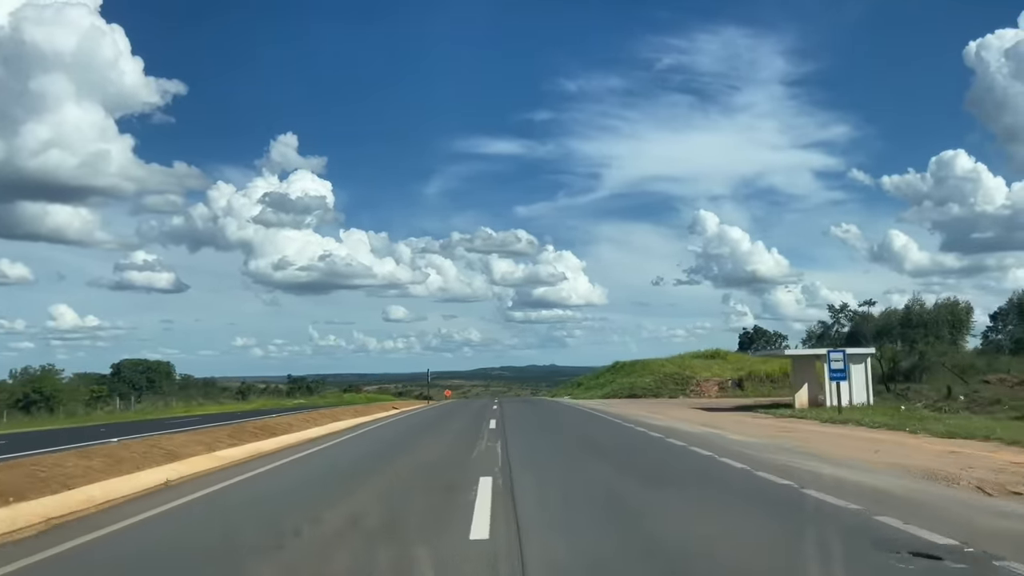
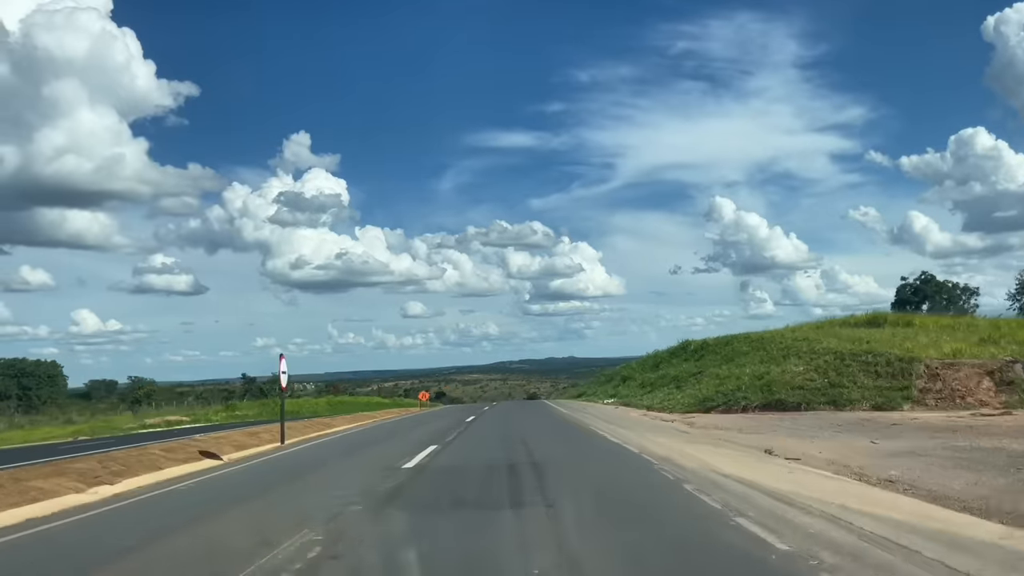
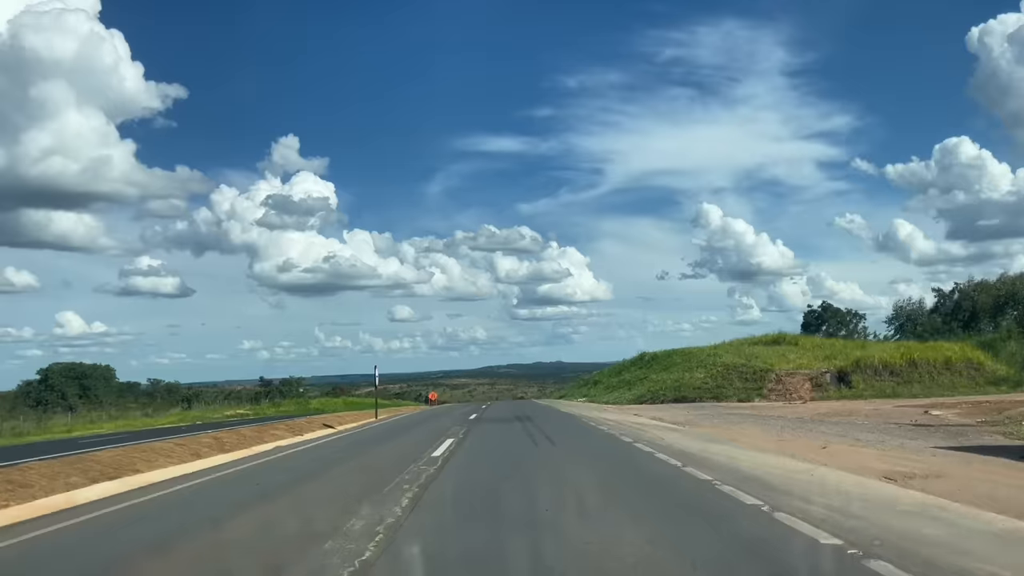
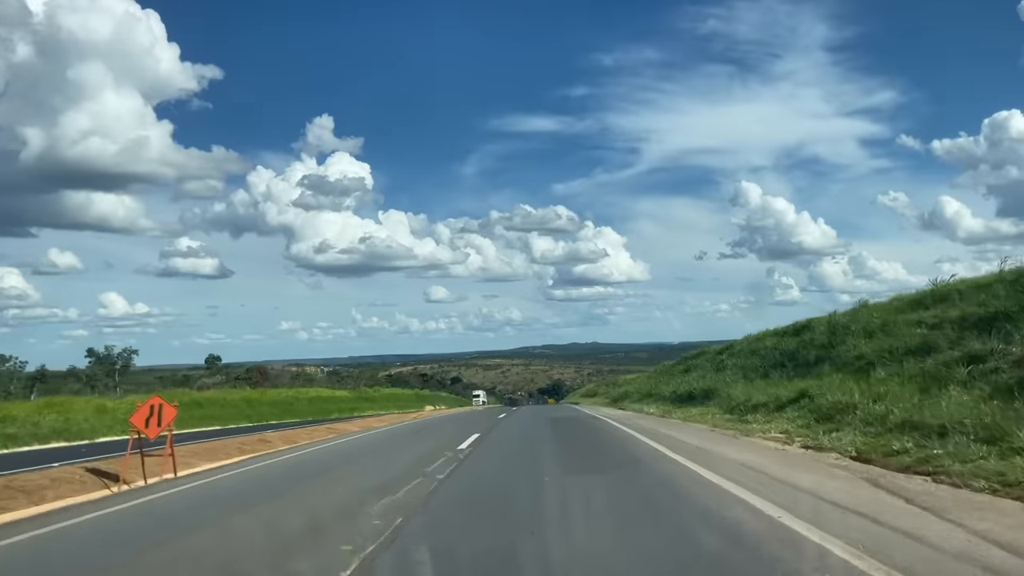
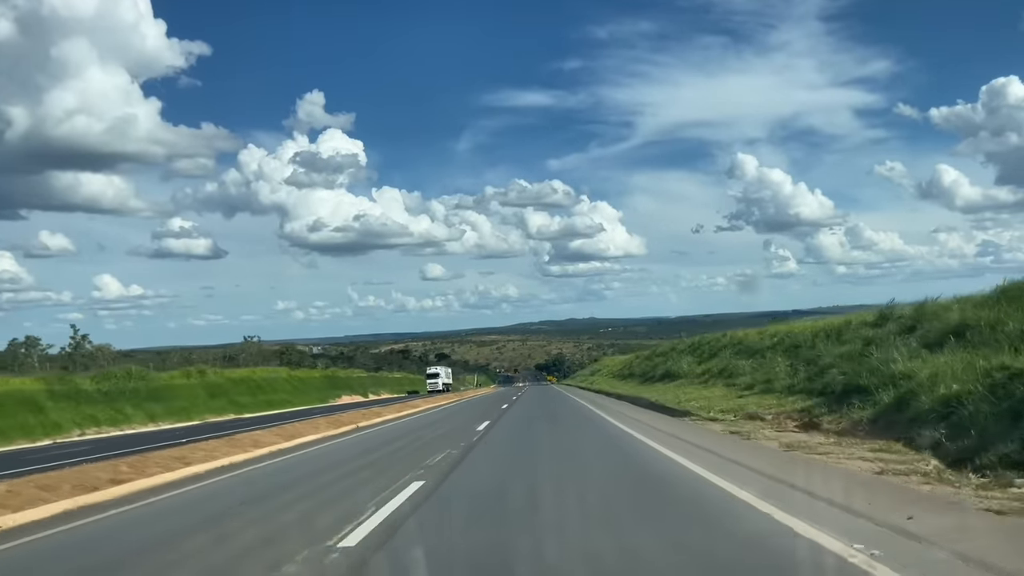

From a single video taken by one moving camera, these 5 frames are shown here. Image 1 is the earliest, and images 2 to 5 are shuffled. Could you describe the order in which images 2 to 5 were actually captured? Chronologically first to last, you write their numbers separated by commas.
3, 2, 4, 5
